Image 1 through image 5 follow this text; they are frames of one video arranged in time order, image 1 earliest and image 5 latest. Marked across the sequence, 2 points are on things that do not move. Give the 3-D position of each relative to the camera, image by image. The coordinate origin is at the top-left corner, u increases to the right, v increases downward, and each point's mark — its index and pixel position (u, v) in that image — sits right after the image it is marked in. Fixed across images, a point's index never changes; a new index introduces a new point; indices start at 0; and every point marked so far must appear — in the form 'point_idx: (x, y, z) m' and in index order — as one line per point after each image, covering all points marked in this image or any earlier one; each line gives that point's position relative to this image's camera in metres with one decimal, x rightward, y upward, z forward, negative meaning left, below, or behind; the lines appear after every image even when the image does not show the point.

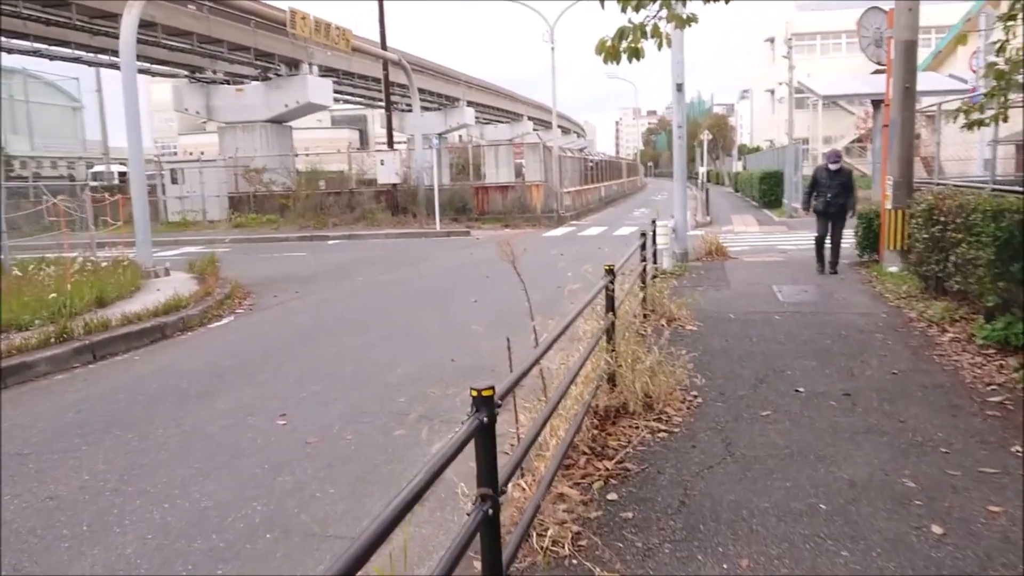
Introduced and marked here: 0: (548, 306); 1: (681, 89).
0: (+0.5, -0.3, +11.7) m
1: (+2.8, +3.3, +14.1) m
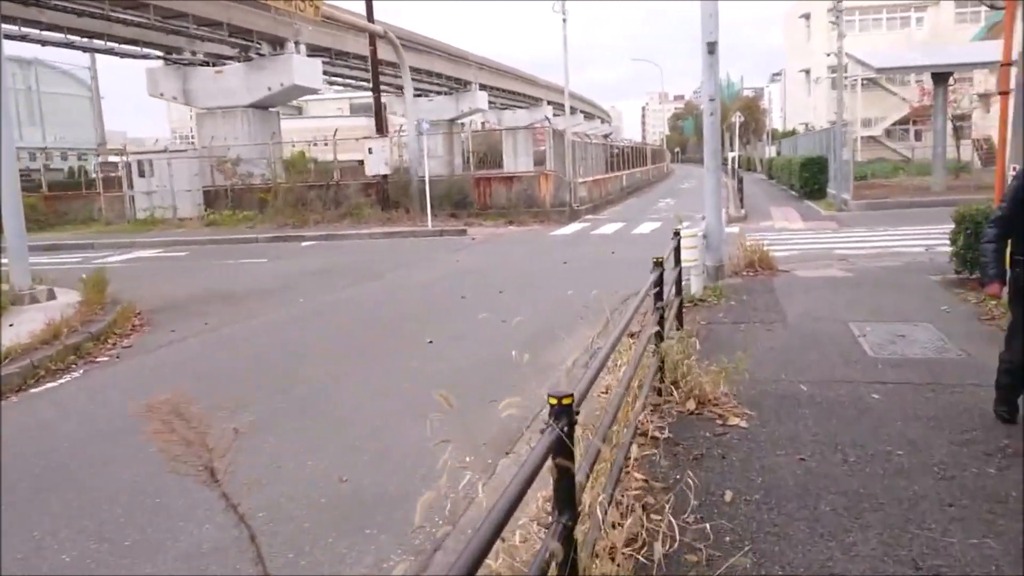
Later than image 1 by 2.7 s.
0: (+0.2, -0.6, +8.5) m
1: (+2.5, +3.0, +10.7) m
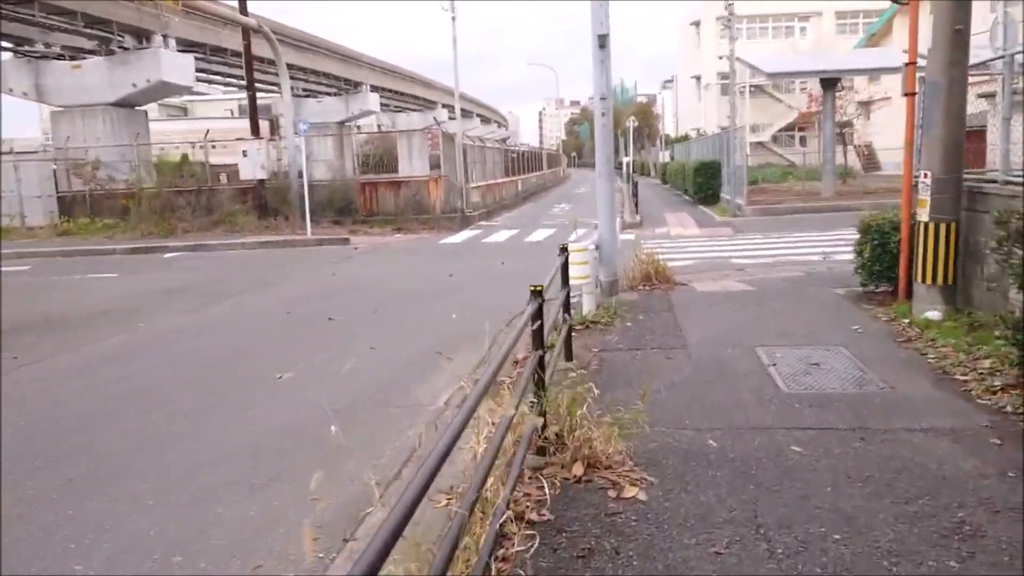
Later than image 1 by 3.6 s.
0: (-0.9, -0.8, +7.3) m
1: (+1.1, +2.8, +9.8) m
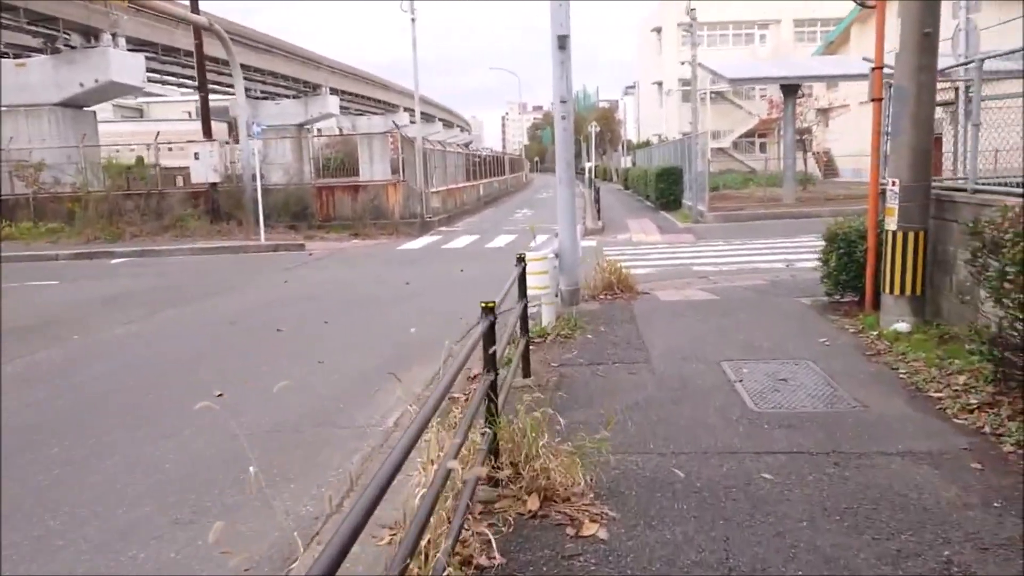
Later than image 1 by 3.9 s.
0: (-1.3, -0.9, +6.9) m
1: (+0.6, +2.7, +9.4) m
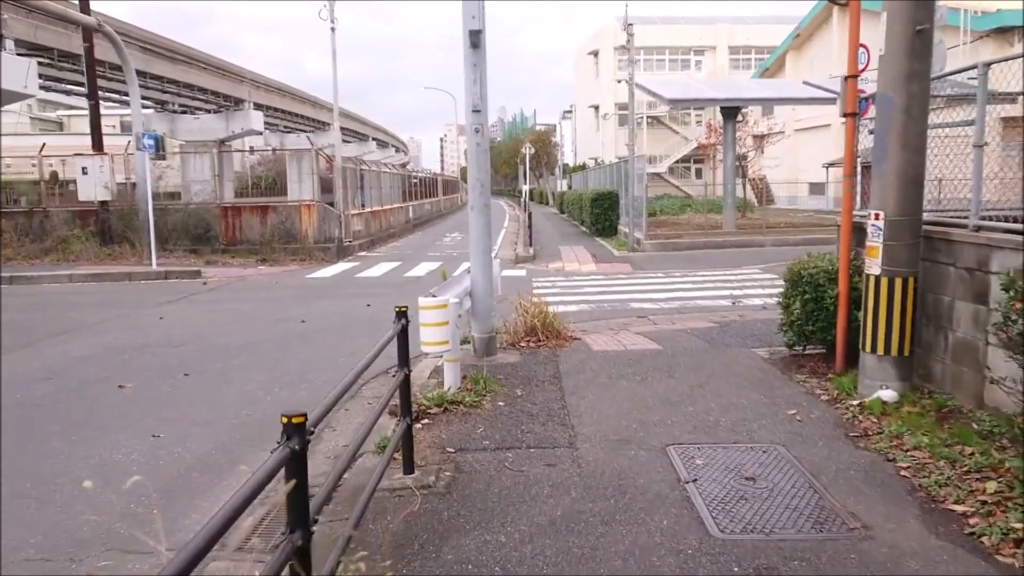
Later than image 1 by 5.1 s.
0: (-2.0, -1.3, +5.1) m
1: (-0.3, +2.2, +7.9) m
